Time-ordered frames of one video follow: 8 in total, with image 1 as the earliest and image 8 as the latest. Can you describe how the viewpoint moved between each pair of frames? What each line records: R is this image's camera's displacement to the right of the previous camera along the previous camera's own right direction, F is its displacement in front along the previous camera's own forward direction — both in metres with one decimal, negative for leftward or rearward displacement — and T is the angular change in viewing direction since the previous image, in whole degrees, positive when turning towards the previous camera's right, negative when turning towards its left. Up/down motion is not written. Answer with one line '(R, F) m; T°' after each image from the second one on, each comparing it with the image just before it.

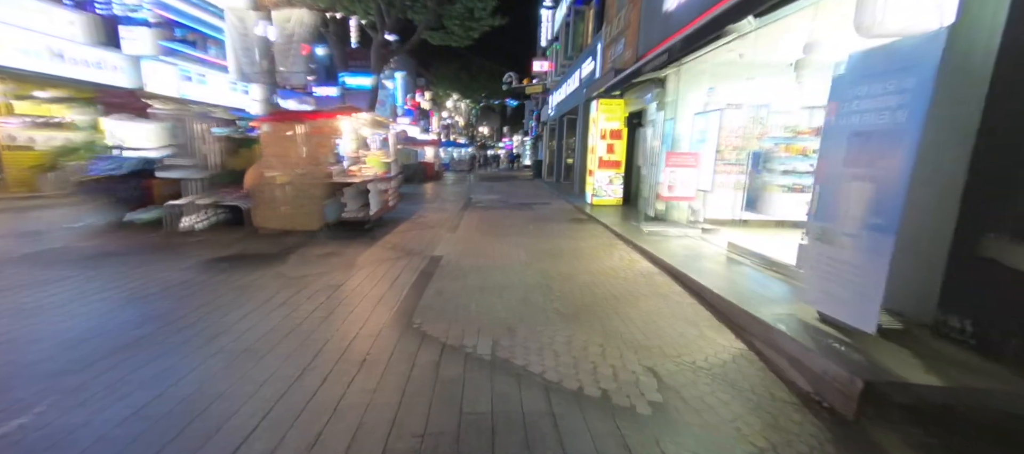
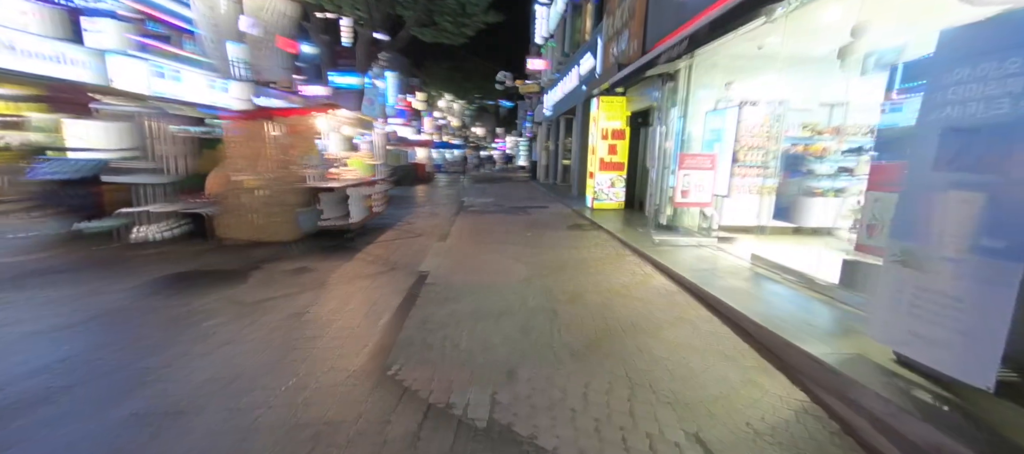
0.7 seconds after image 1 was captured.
(0.0, +0.7) m; +1°
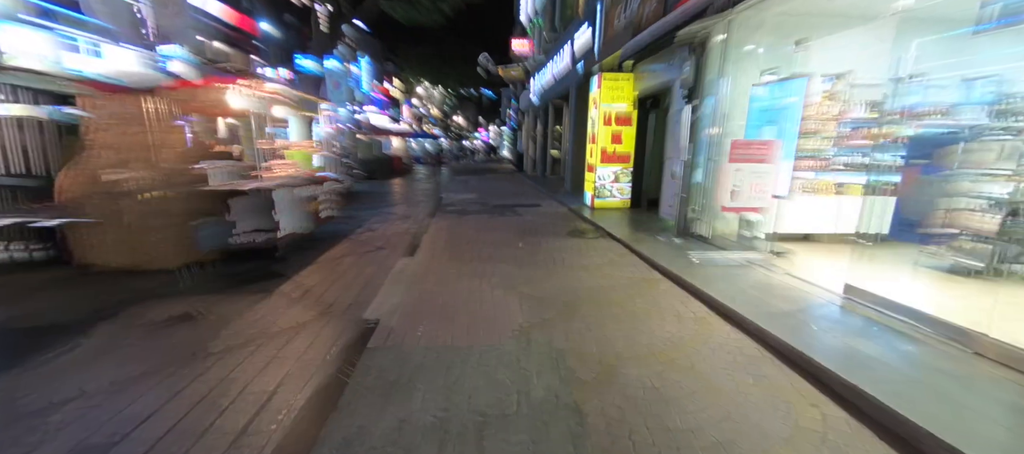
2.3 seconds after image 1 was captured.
(0.0, +1.7) m; +2°
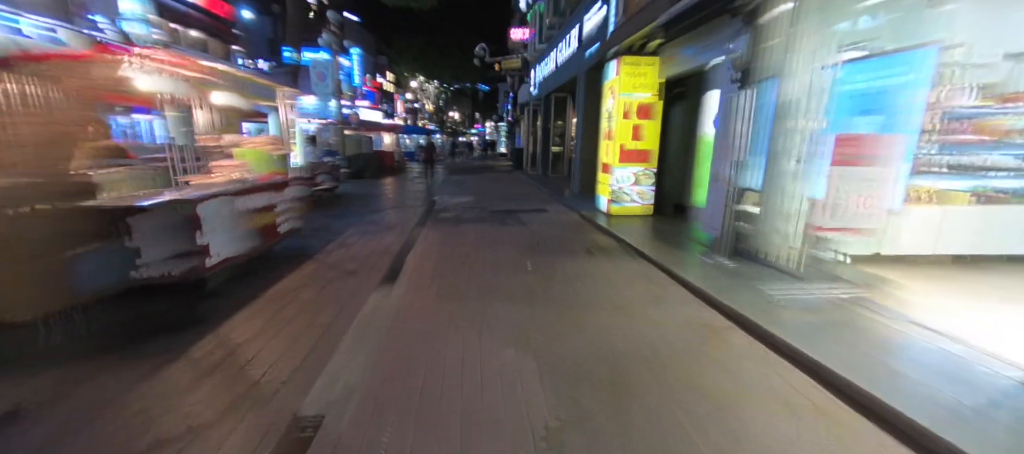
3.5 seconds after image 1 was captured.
(-0.1, +1.3) m; 0°
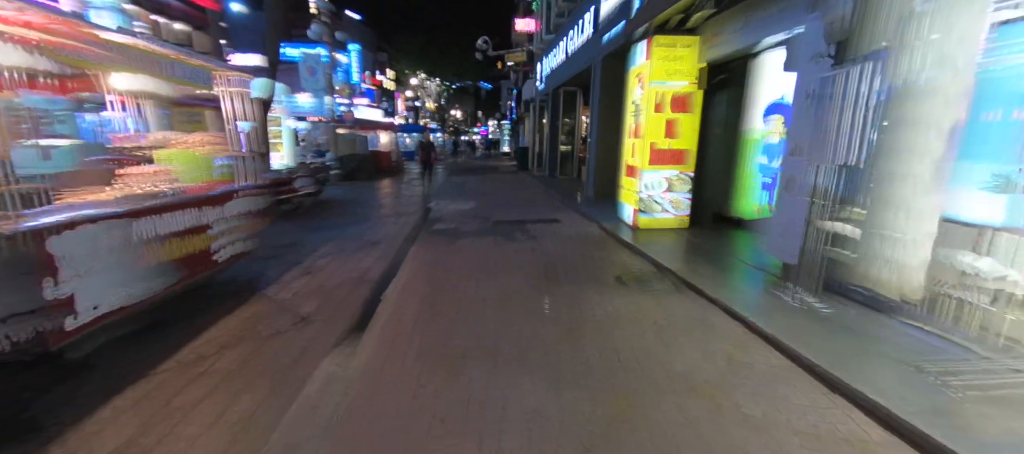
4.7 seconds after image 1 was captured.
(-0.1, +1.3) m; 0°
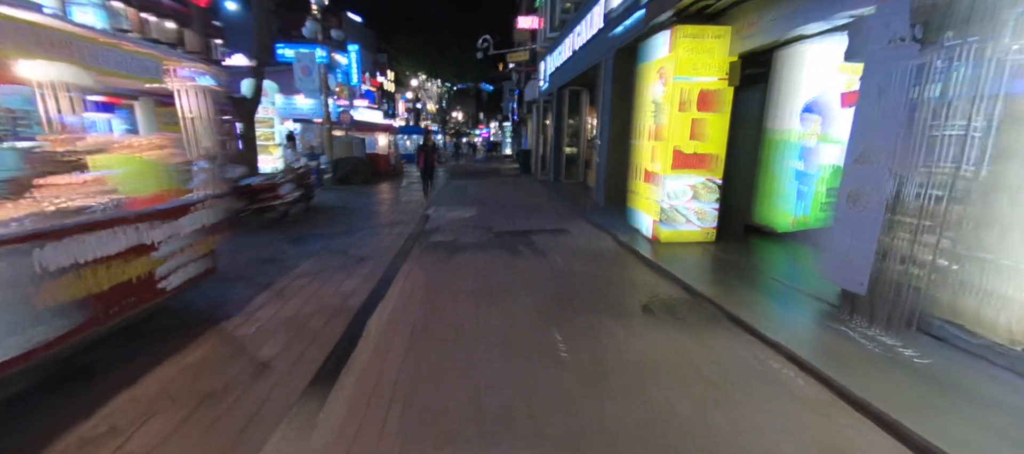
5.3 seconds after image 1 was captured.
(-0.1, +0.7) m; 0°
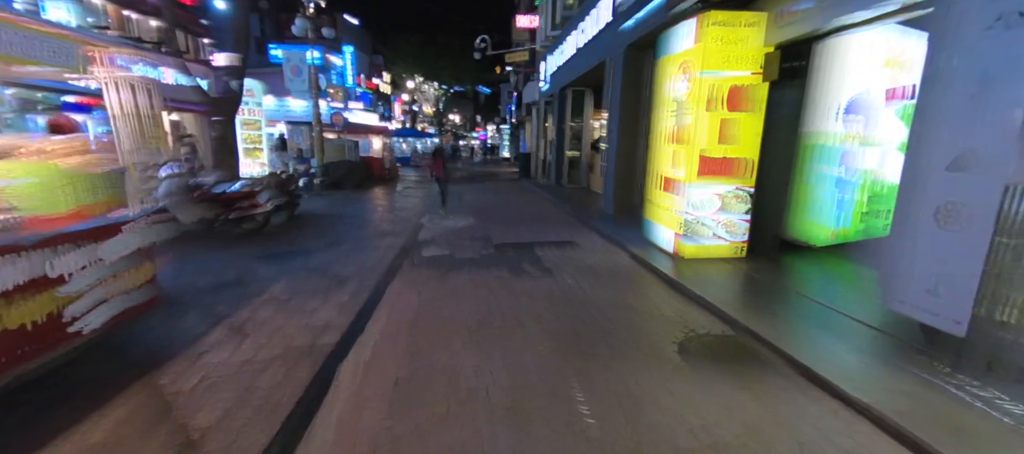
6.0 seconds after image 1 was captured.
(-0.1, +0.7) m; 0°
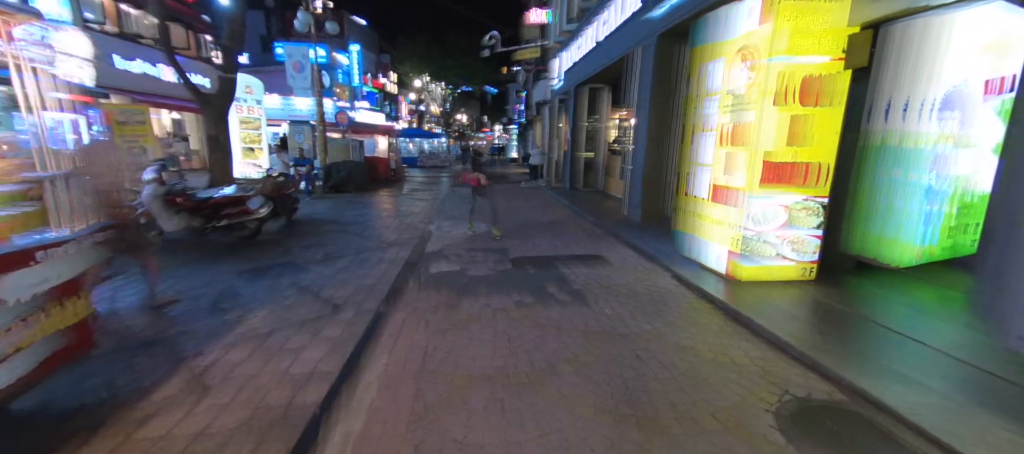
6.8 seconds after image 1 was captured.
(-0.2, +0.8) m; -1°
